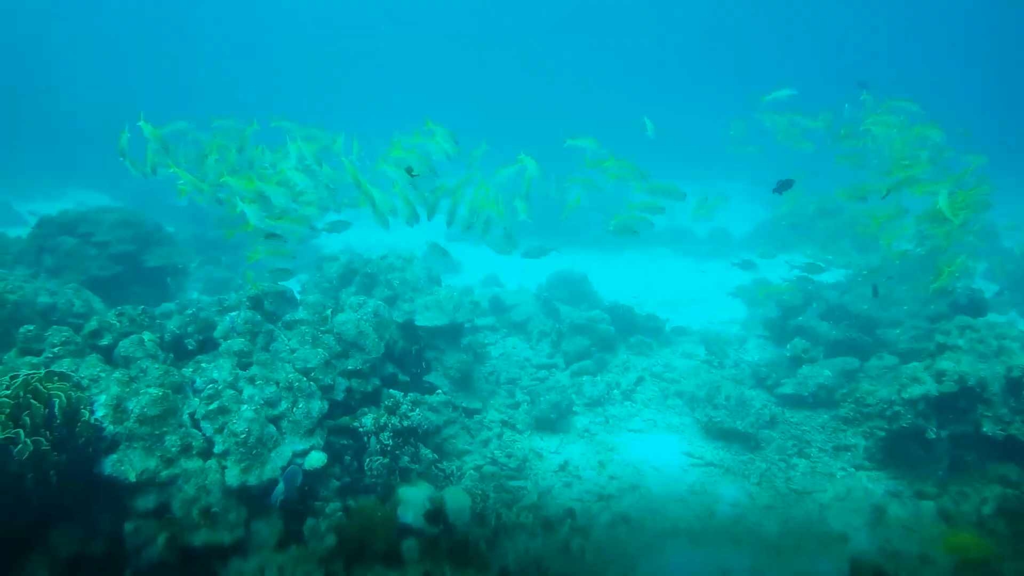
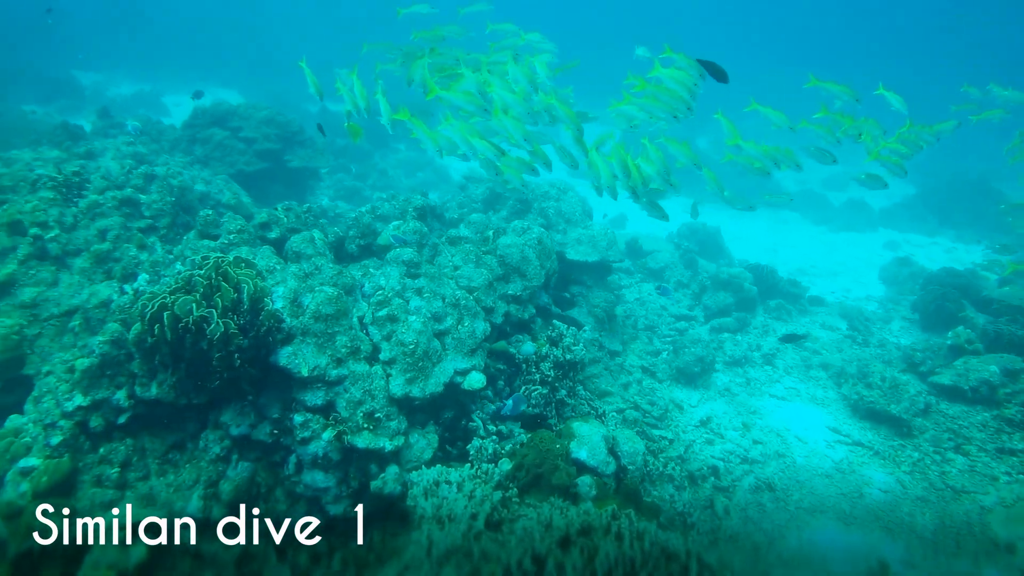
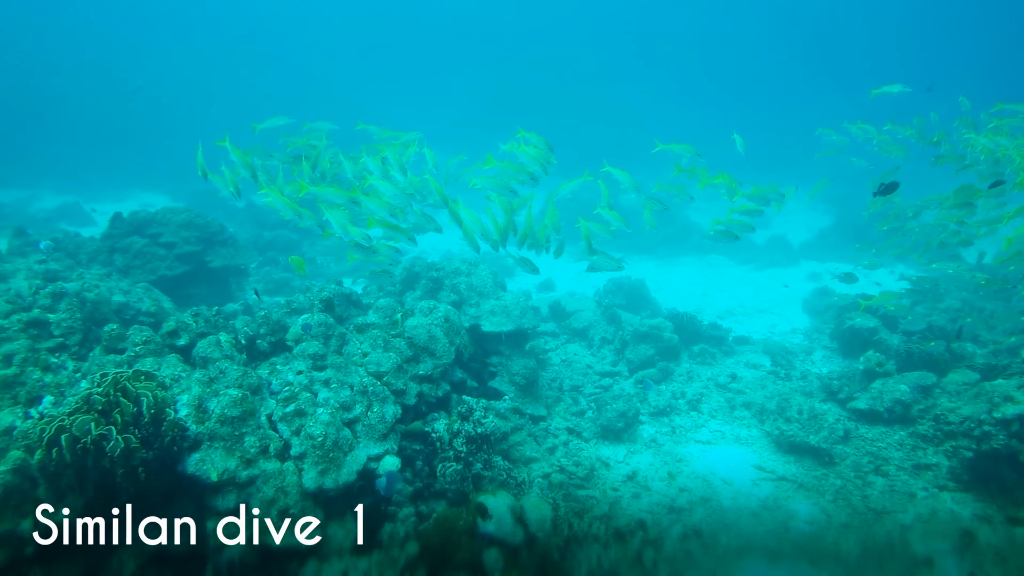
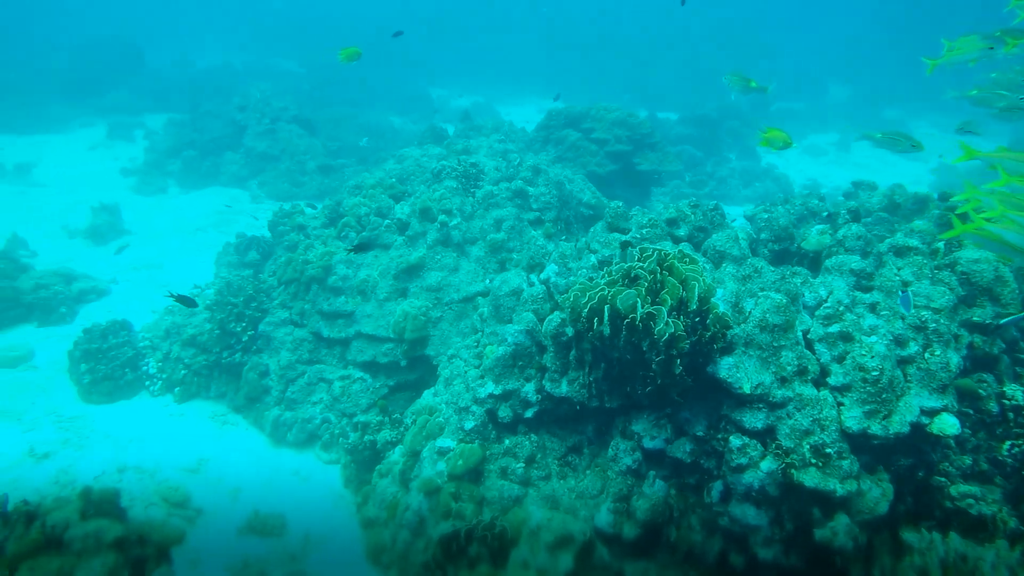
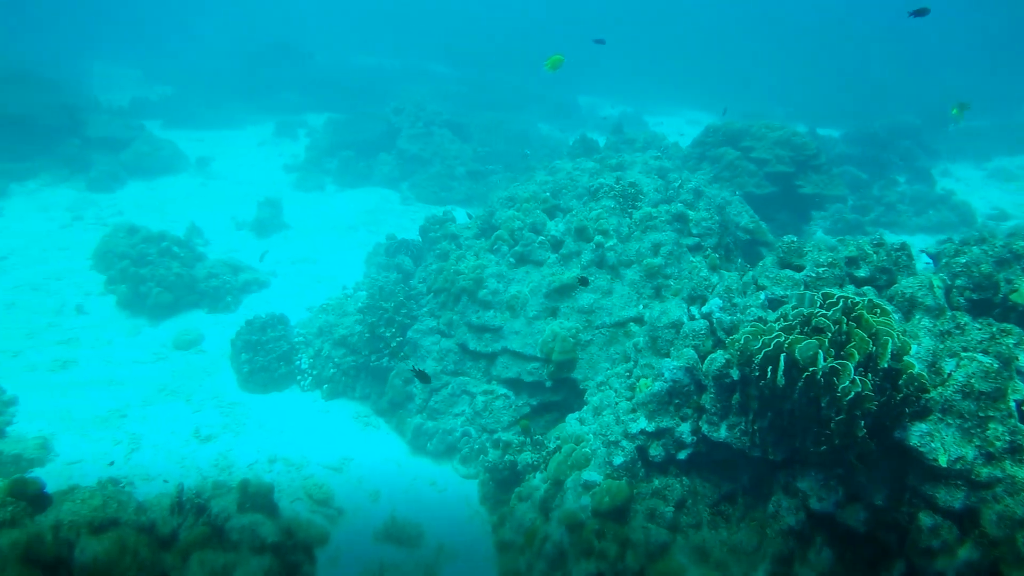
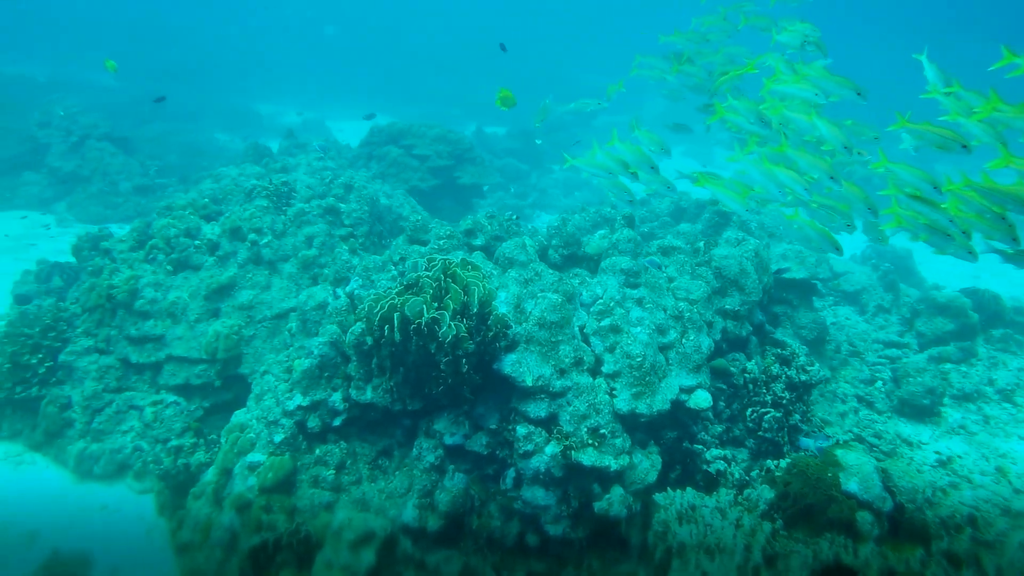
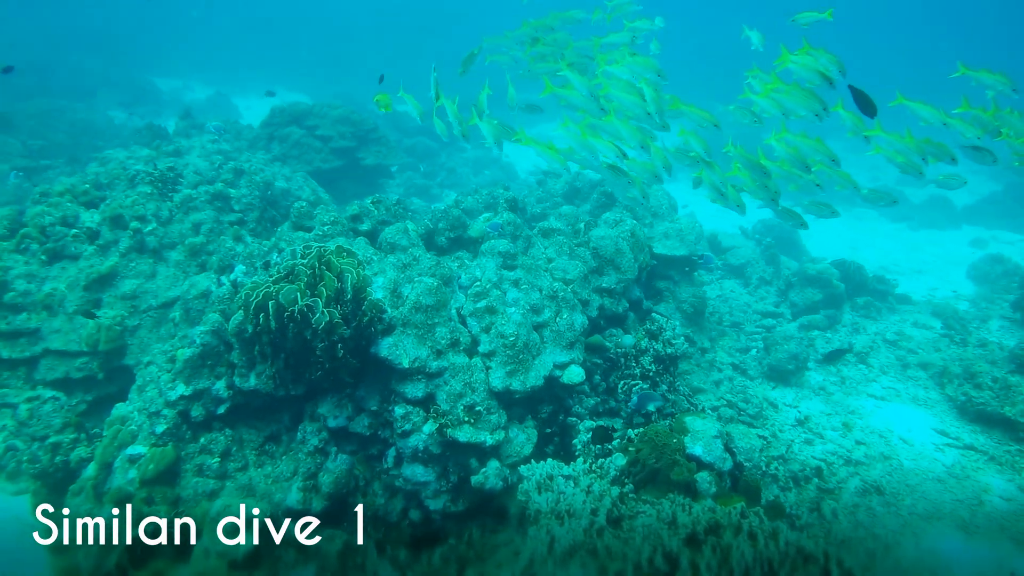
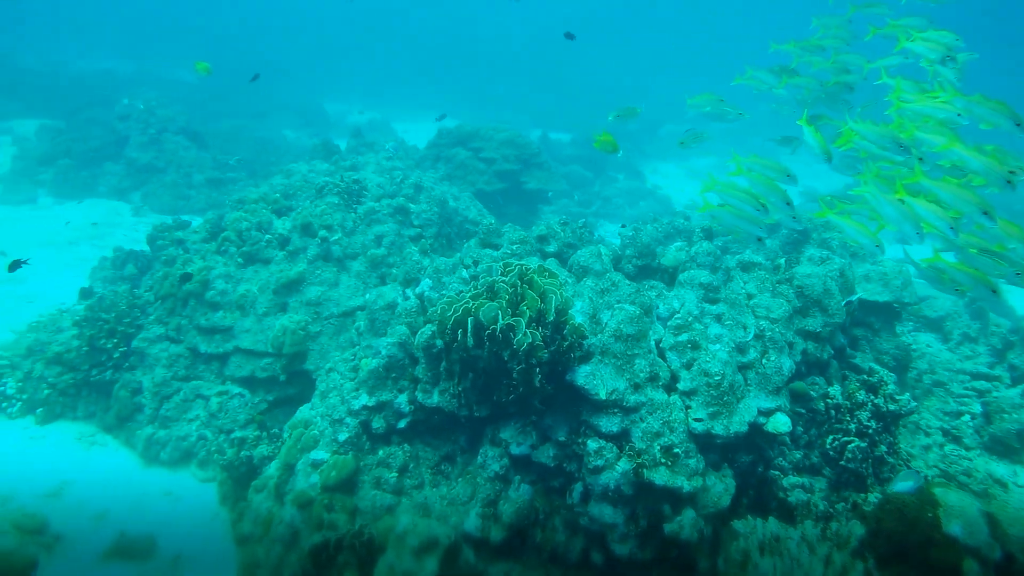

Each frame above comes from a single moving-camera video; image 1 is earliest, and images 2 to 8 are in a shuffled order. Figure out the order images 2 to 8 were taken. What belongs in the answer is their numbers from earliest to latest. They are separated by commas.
3, 2, 7, 6, 8, 4, 5
